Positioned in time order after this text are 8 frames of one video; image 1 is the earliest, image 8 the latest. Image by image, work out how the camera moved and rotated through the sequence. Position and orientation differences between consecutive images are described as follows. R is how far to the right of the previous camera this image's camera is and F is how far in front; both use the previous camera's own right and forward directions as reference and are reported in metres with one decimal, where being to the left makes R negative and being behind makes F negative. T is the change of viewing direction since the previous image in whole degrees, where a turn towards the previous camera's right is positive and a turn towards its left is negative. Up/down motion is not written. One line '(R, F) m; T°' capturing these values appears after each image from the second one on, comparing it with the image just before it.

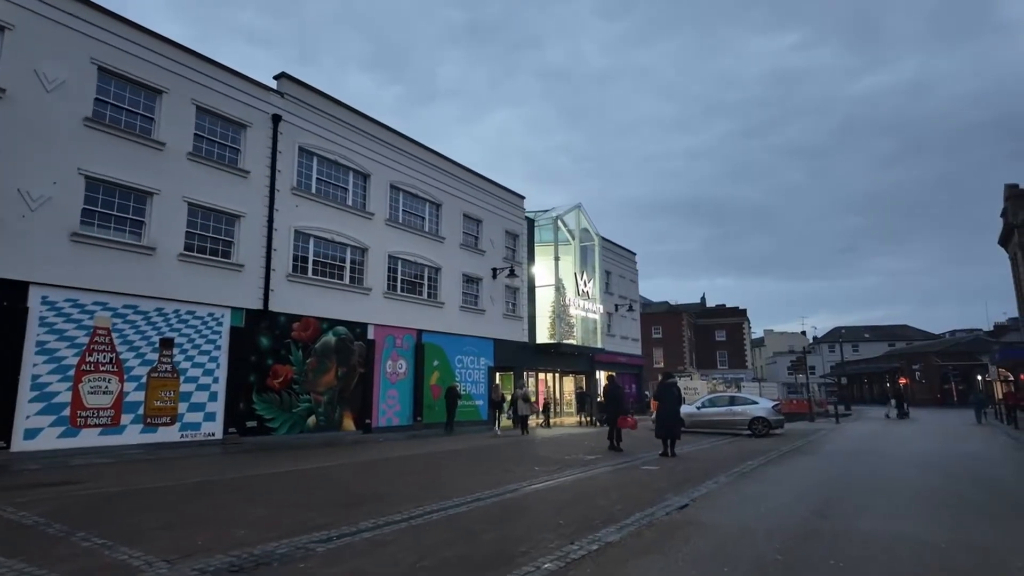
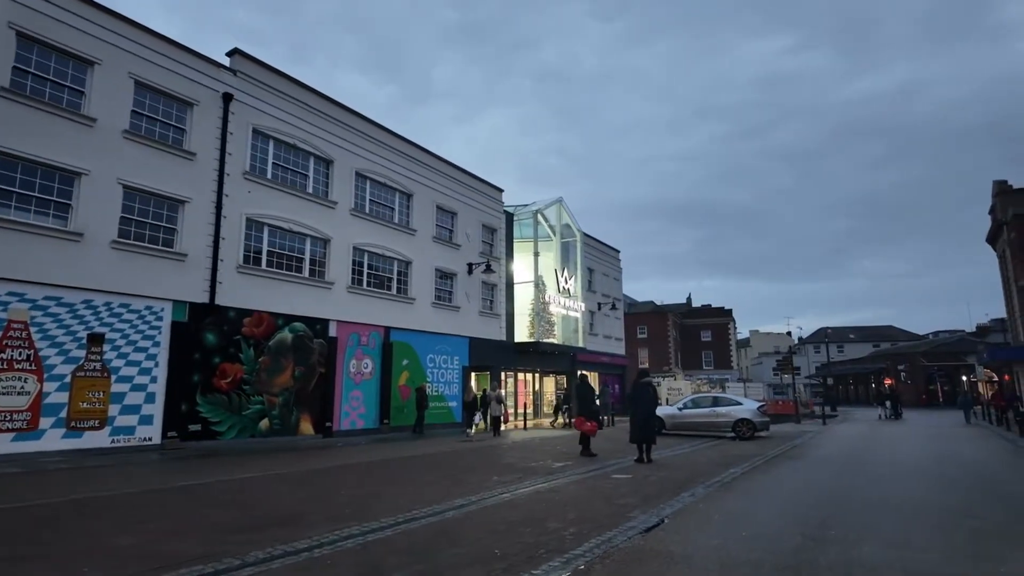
(+0.5, +1.2) m; +1°
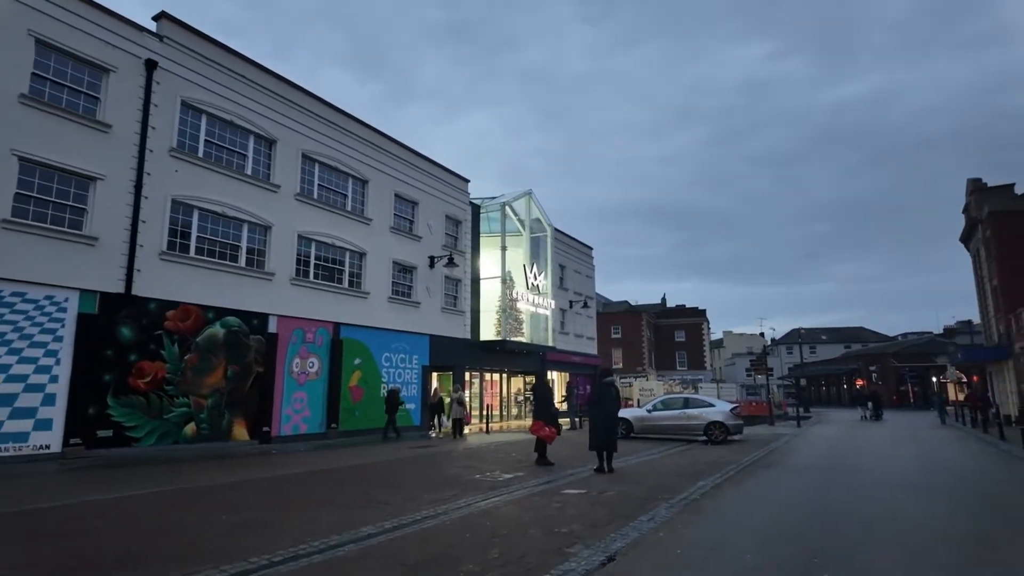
(+0.6, +1.4) m; +2°
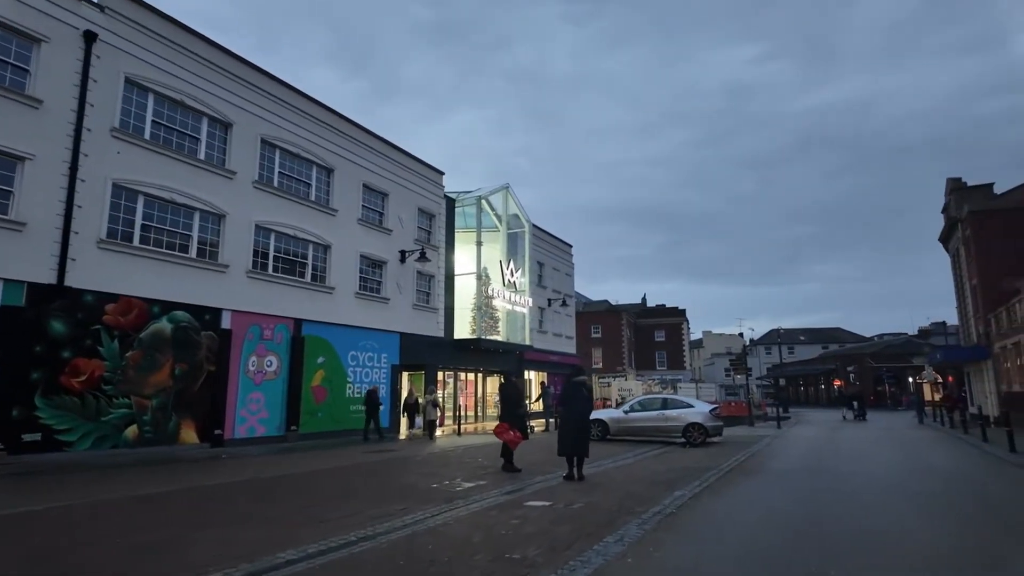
(+0.3, +0.9) m; +2°
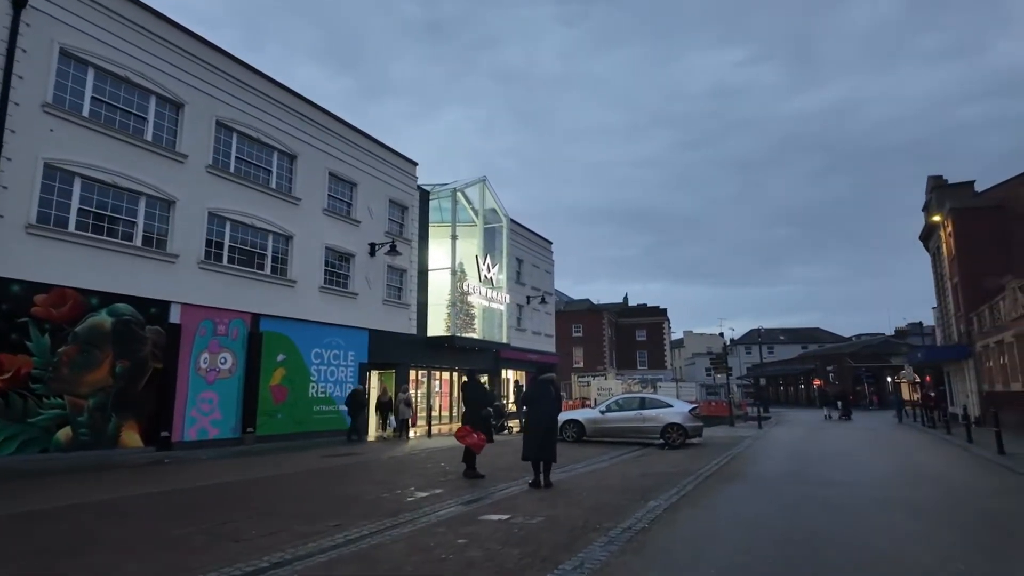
(+0.3, +0.9) m; +2°
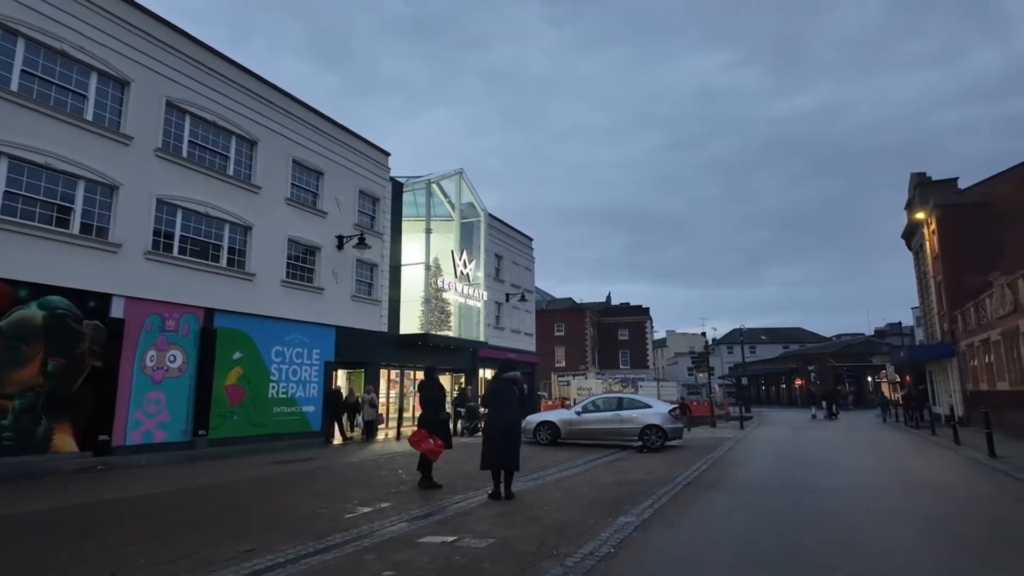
(+0.3, +0.9) m; +2°
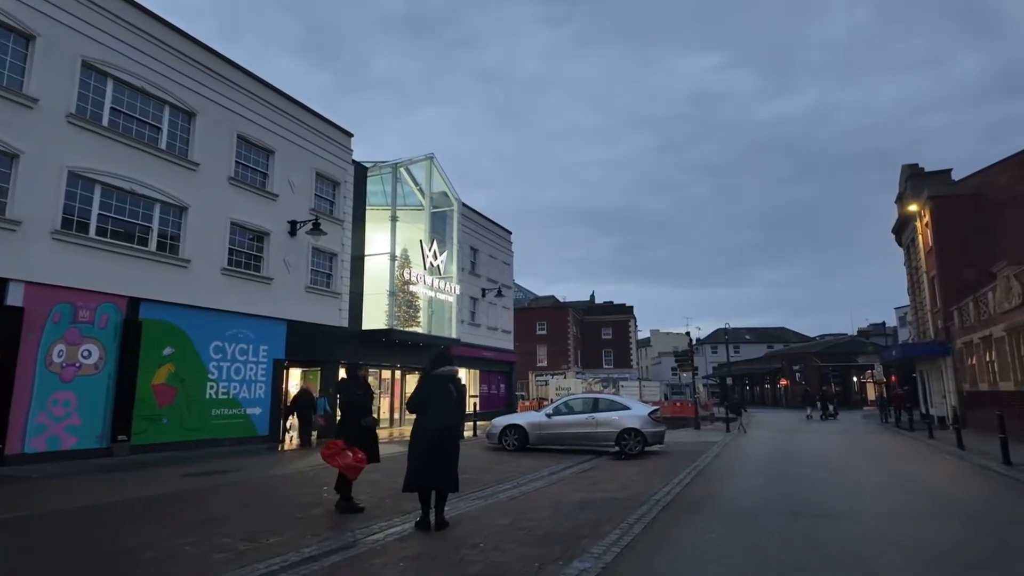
(+0.5, +1.6) m; +1°
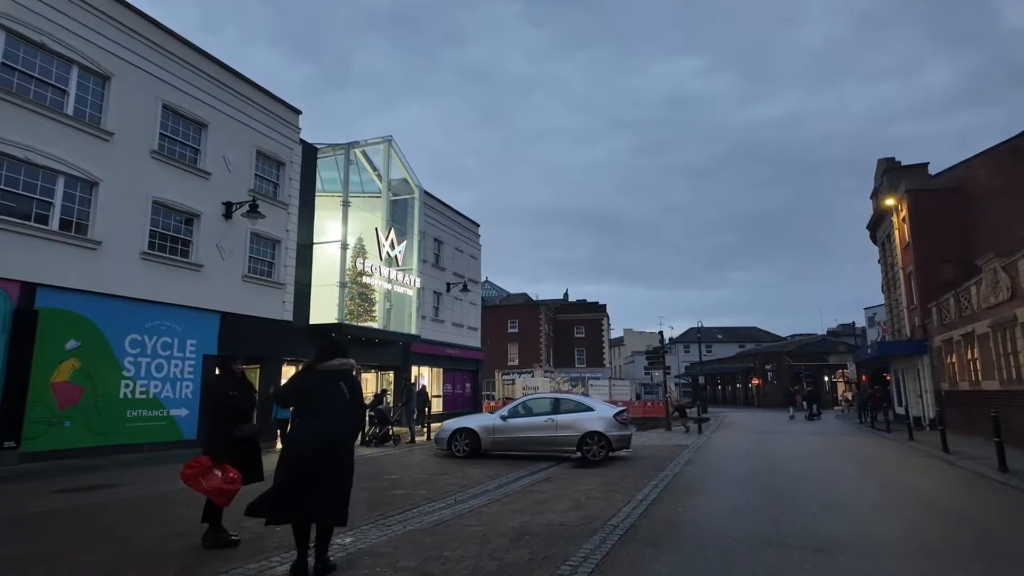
(+0.5, +1.4) m; +2°
